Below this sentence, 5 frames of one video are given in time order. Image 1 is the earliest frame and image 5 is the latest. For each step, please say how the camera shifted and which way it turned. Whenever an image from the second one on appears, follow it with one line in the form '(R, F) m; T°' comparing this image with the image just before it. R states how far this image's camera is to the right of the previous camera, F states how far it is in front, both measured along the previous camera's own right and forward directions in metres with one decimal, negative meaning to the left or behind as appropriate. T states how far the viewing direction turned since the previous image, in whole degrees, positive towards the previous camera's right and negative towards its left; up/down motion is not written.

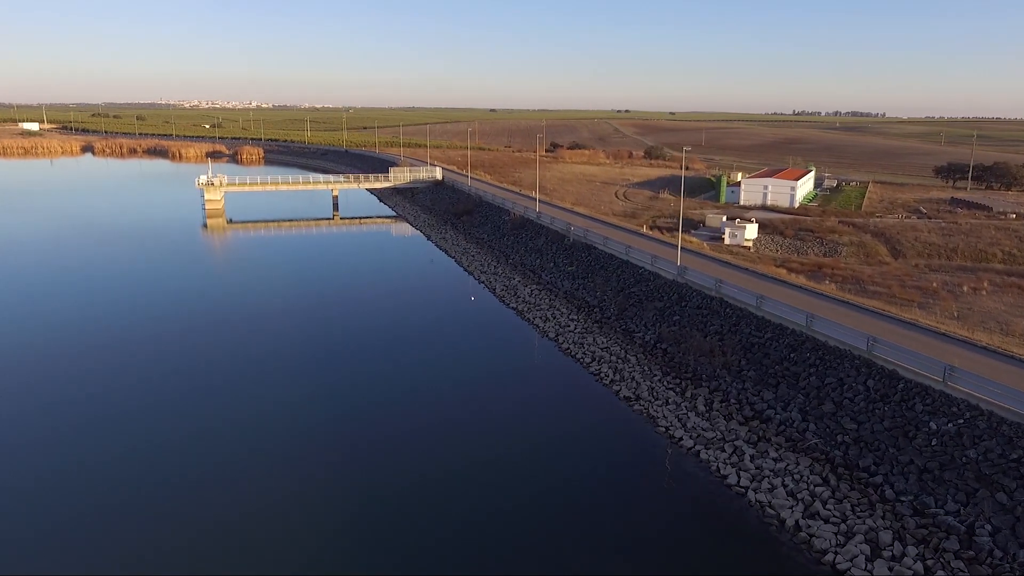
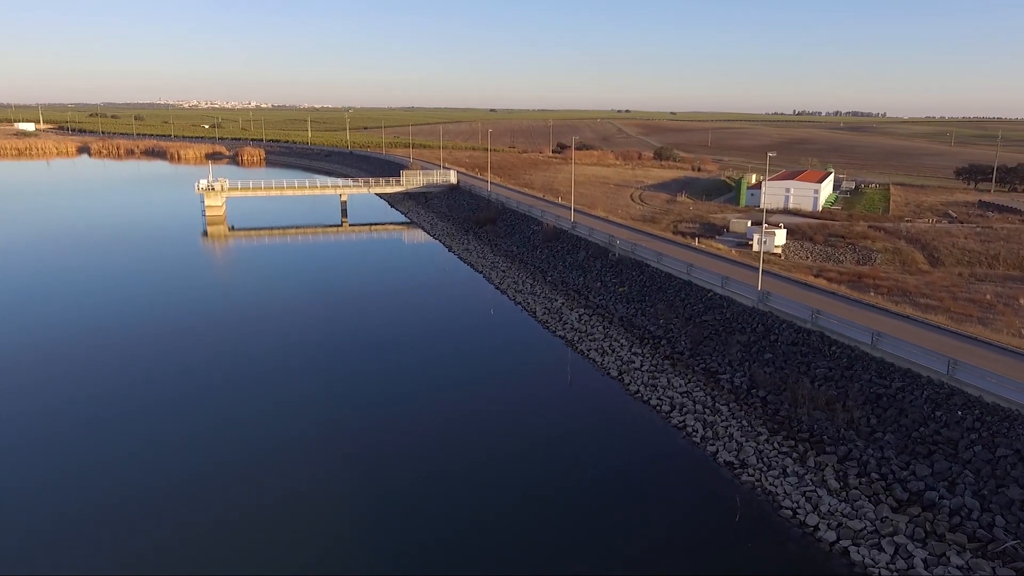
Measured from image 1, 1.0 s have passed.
(-0.8, +1.5) m; 0°
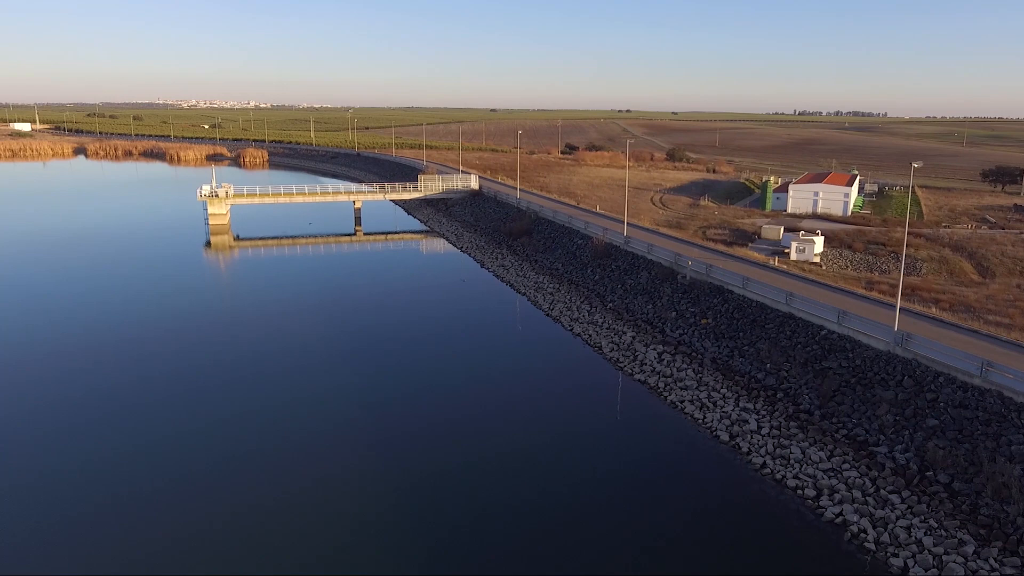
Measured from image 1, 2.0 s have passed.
(-0.9, +1.7) m; 0°
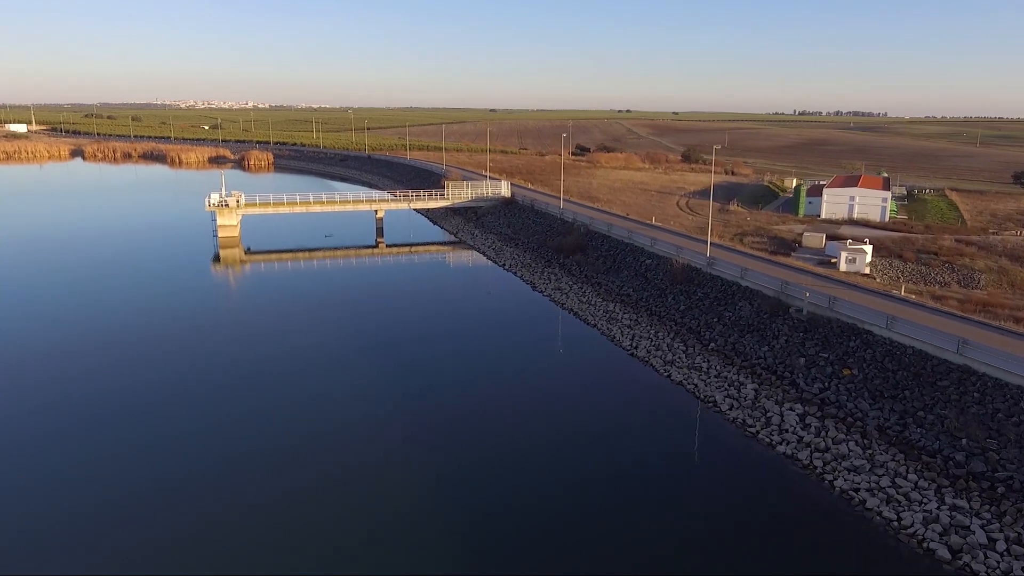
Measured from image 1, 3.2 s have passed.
(-1.2, +1.8) m; 0°
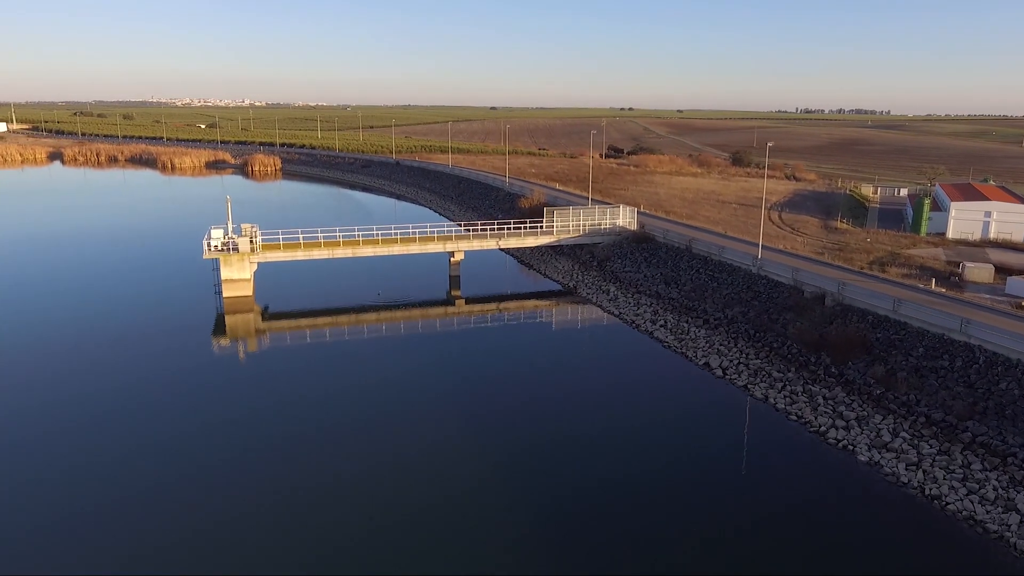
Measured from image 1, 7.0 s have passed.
(-3.0, +6.2) m; 0°
